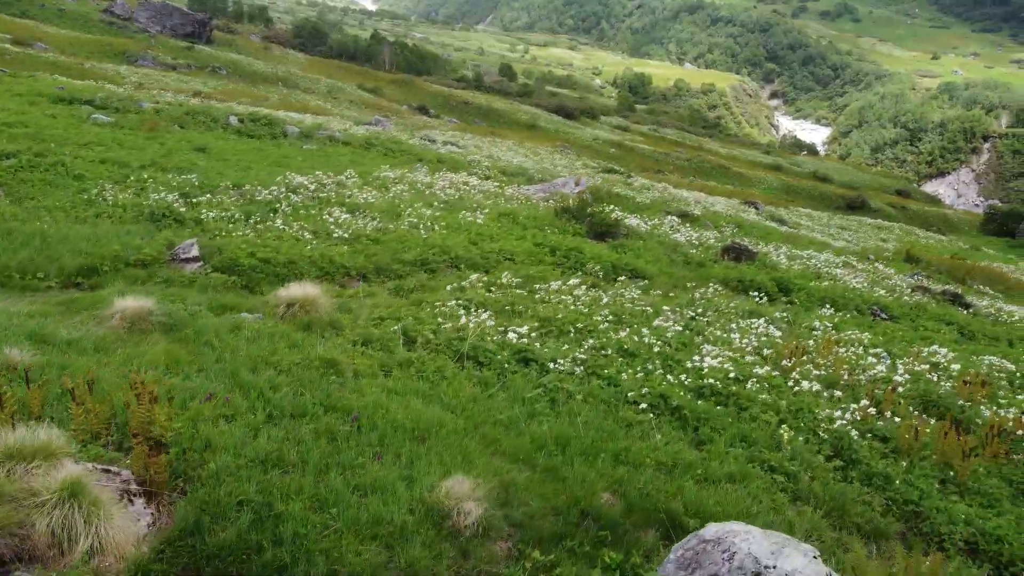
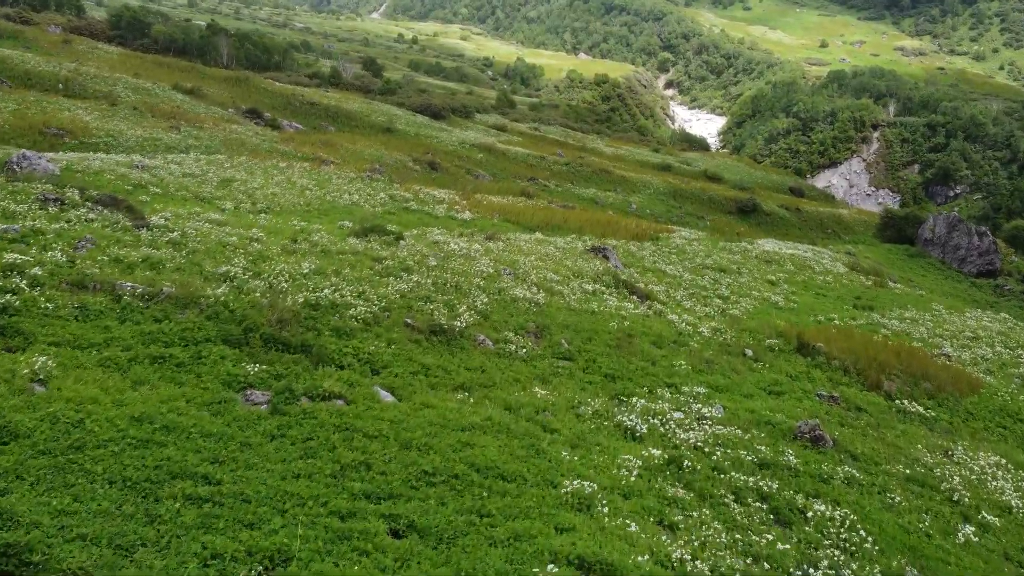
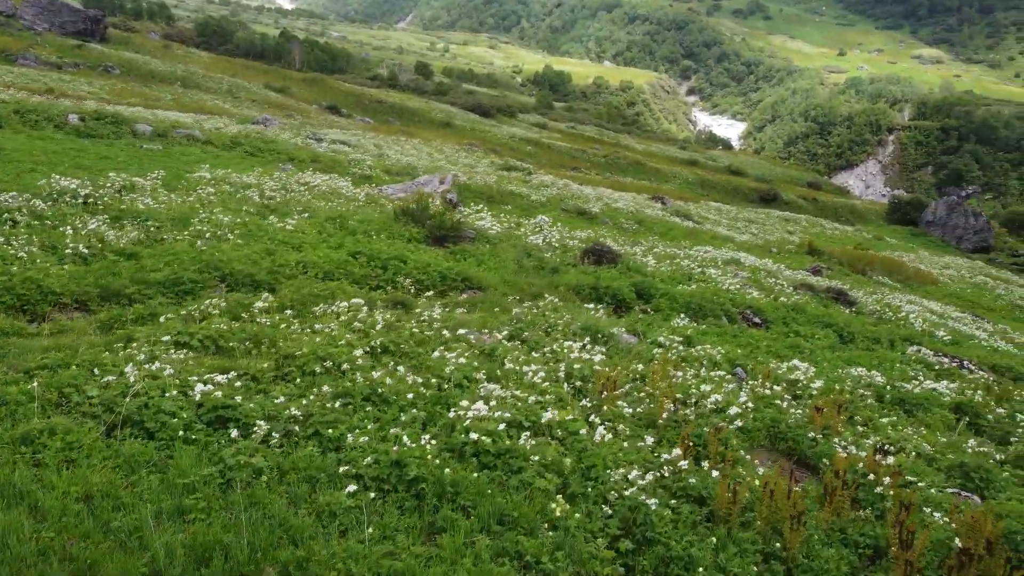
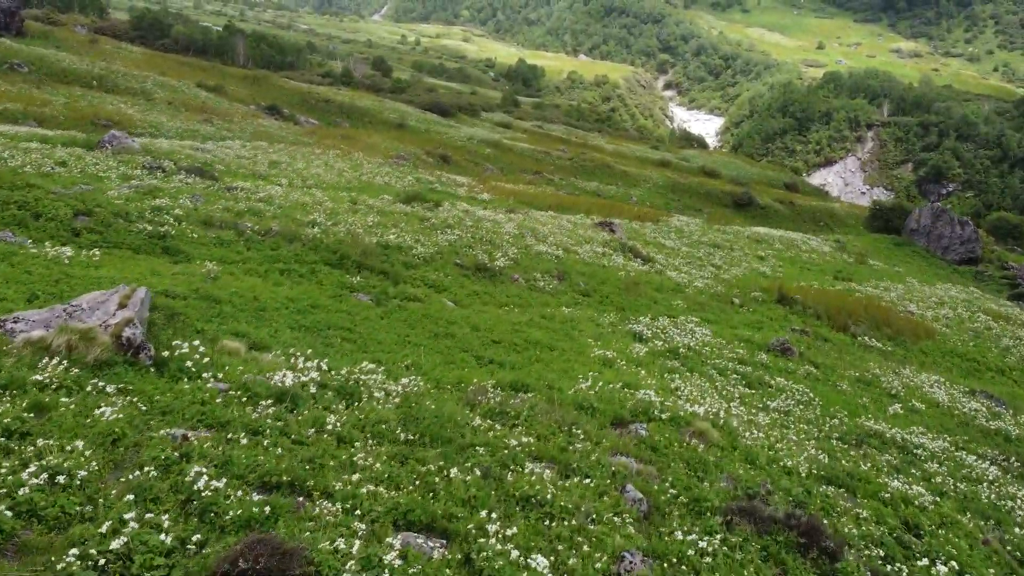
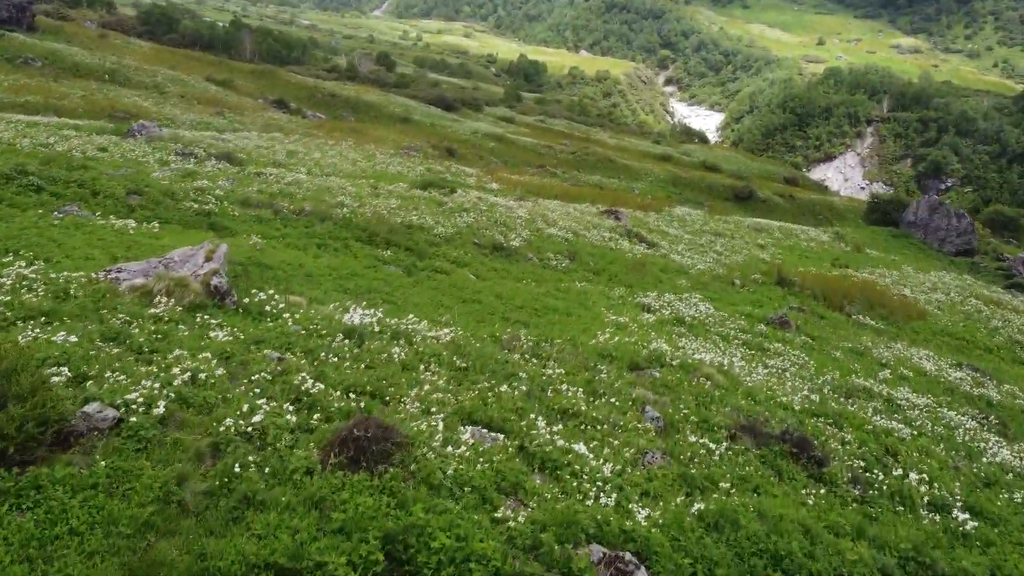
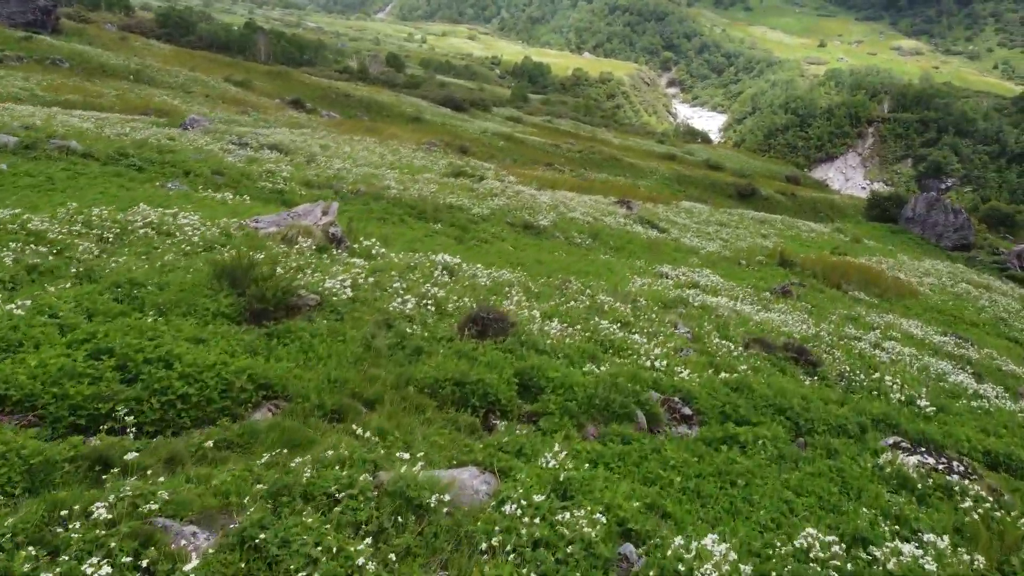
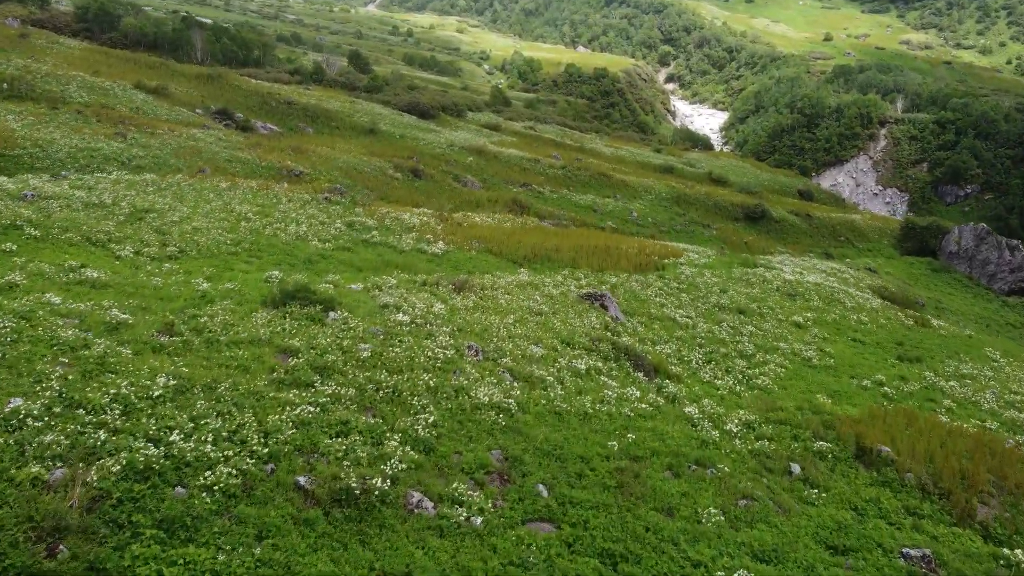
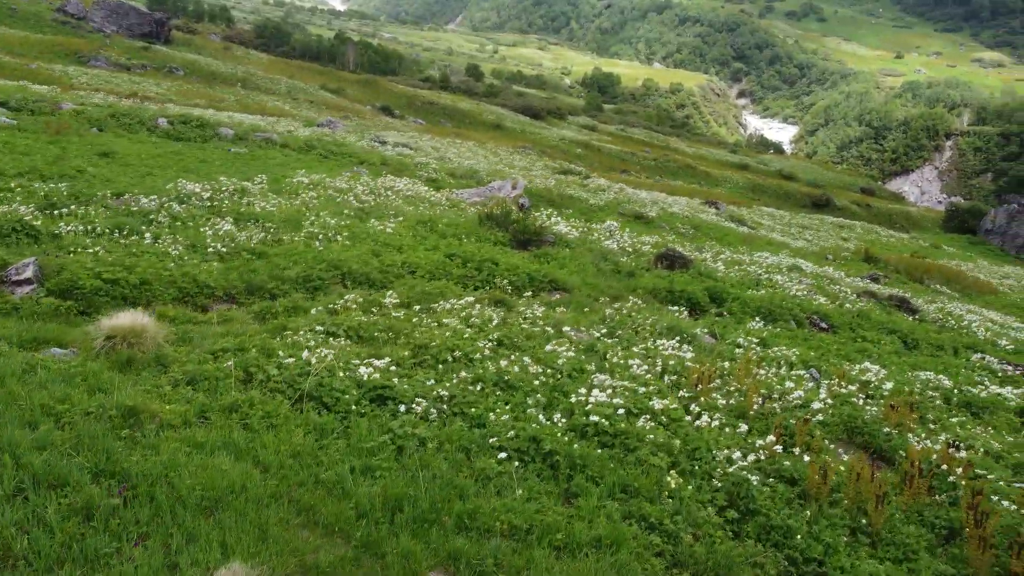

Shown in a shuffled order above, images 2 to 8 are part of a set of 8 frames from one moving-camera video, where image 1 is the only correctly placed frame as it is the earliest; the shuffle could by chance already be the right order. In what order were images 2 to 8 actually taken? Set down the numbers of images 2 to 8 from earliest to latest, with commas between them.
8, 3, 6, 5, 4, 2, 7
